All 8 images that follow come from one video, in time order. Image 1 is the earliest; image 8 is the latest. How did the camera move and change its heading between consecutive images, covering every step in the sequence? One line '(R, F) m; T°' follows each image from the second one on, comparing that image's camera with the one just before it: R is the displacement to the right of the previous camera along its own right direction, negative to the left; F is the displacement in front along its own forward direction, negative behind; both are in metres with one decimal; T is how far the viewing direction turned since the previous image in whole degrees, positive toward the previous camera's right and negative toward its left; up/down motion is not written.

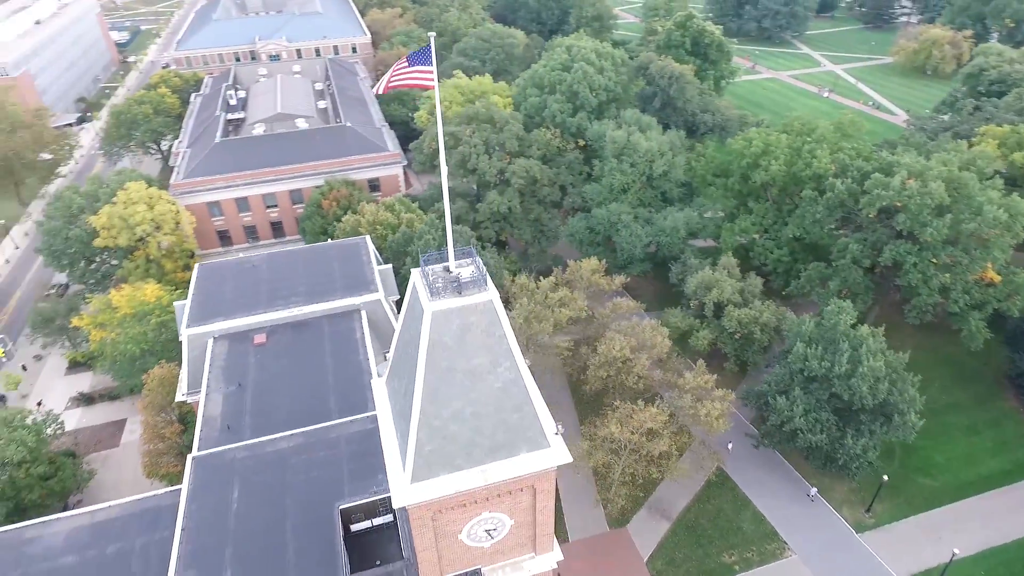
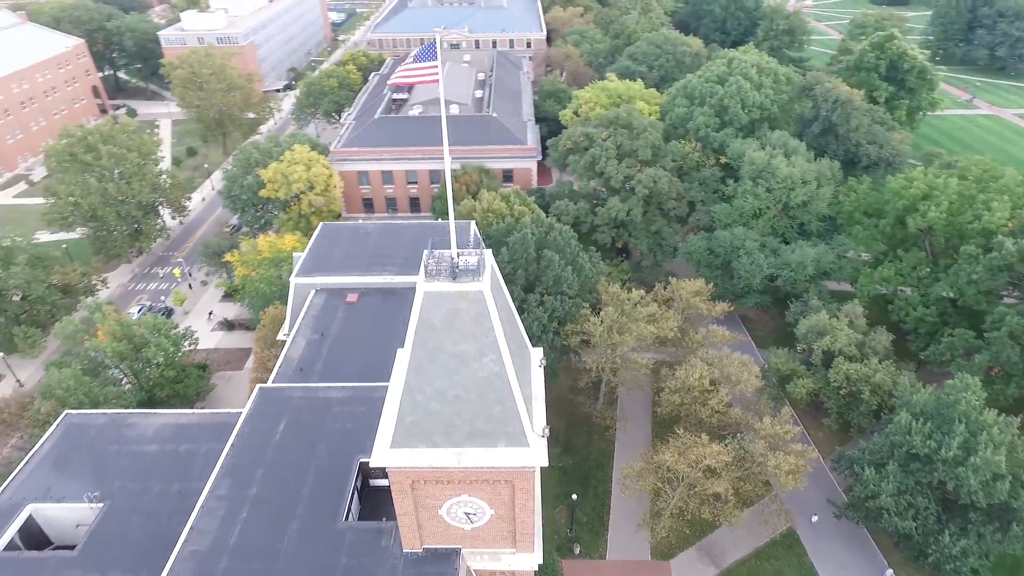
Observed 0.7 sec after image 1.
(+4.1, +0.2) m; -14°
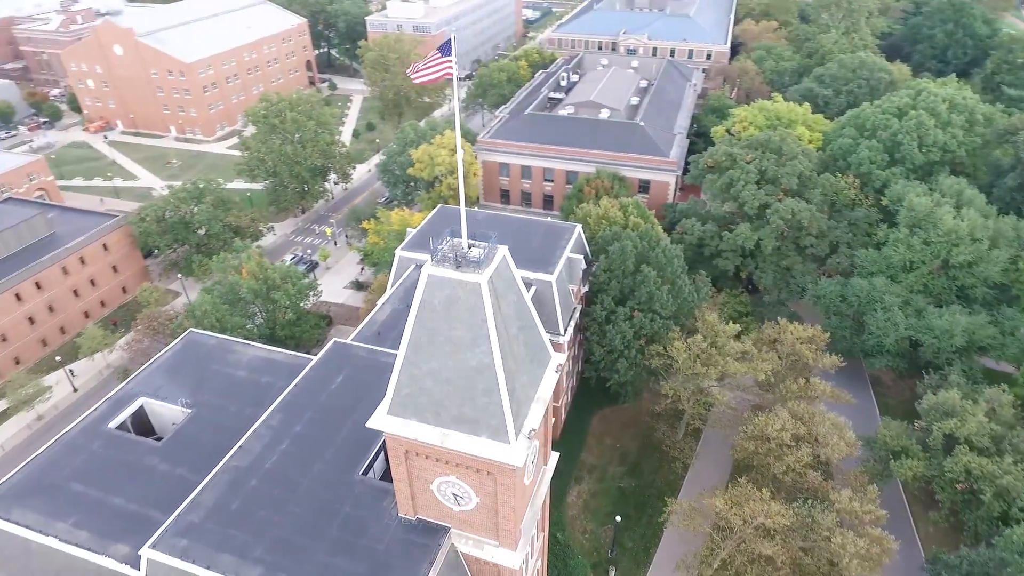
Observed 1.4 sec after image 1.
(+4.2, +0.2) m; -15°
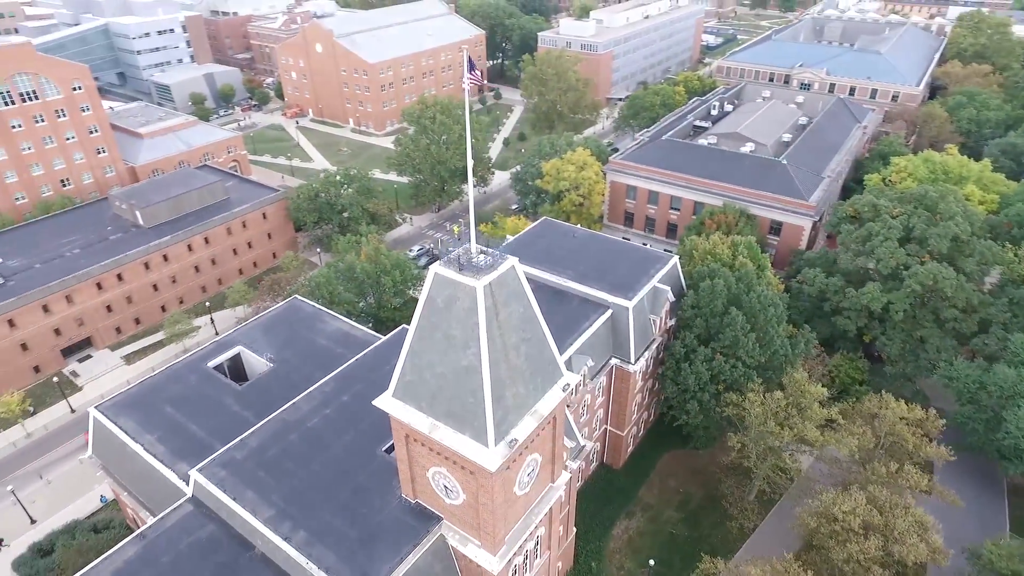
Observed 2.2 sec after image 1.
(+4.2, 0.0) m; -14°
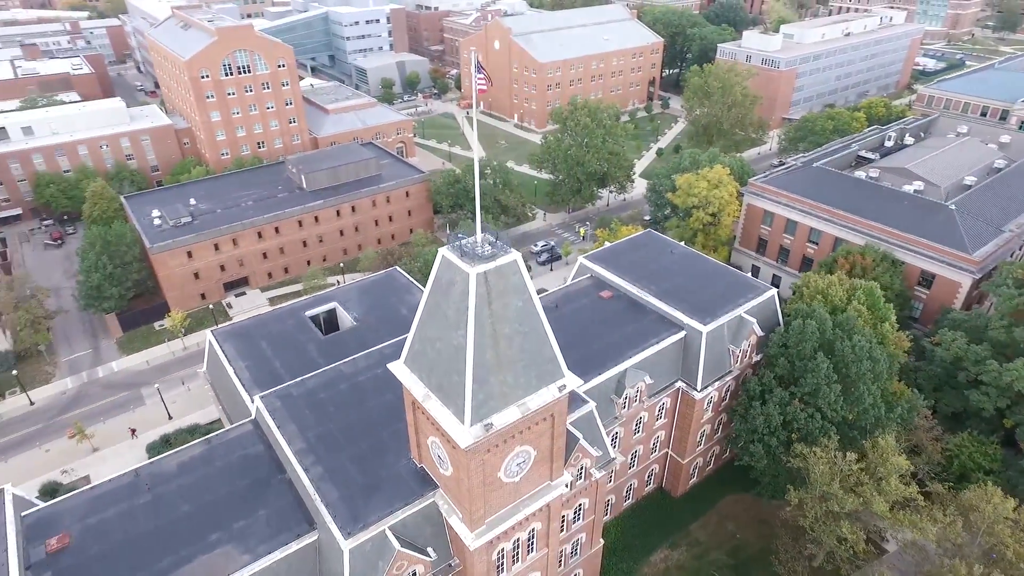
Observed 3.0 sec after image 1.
(+4.9, -0.2) m; -15°
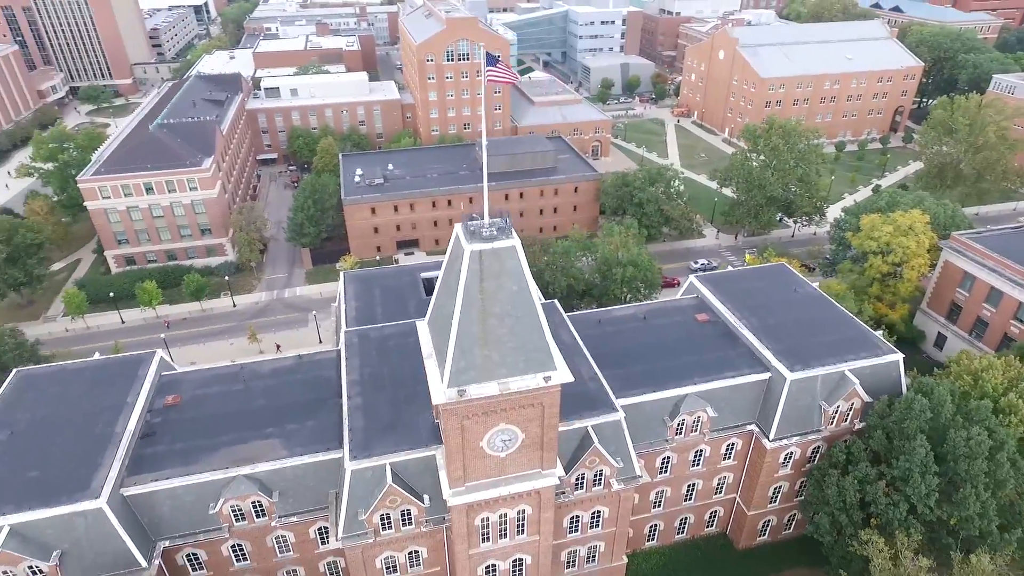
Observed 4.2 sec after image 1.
(+7.0, 0.0) m; -19°
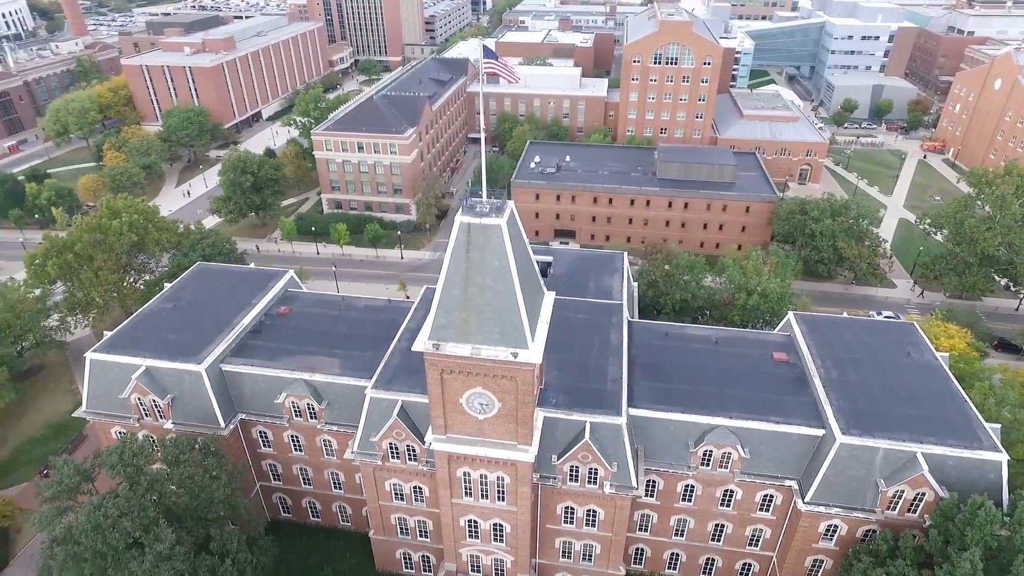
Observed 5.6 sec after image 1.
(+8.5, -0.2) m; -20°
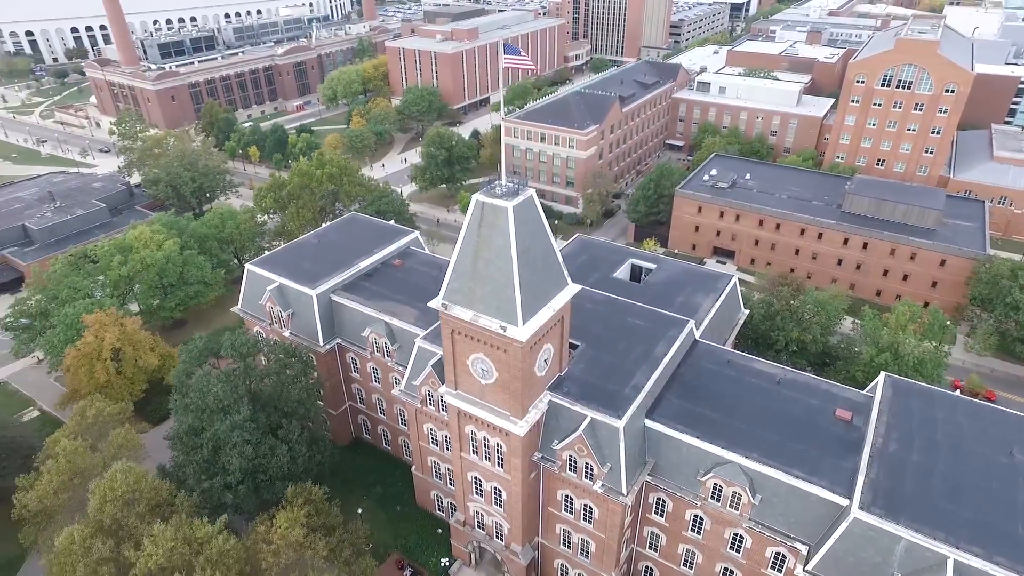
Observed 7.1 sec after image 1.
(+8.7, -0.4) m; -20°
